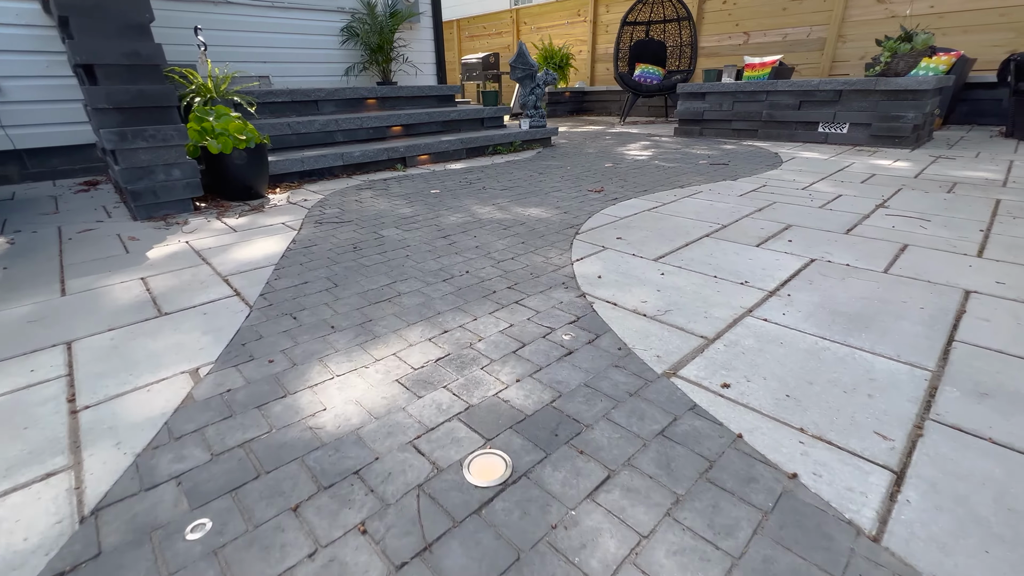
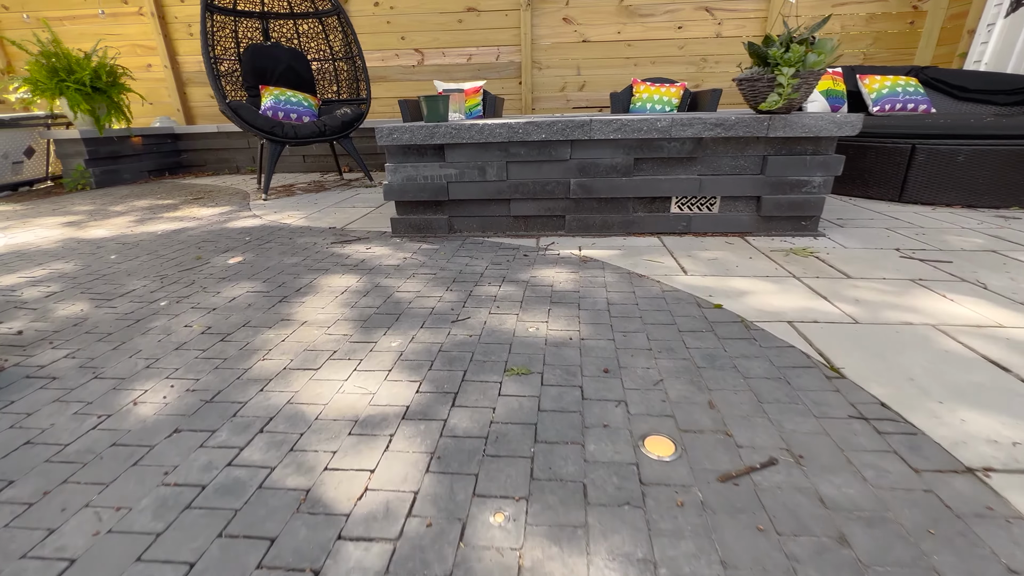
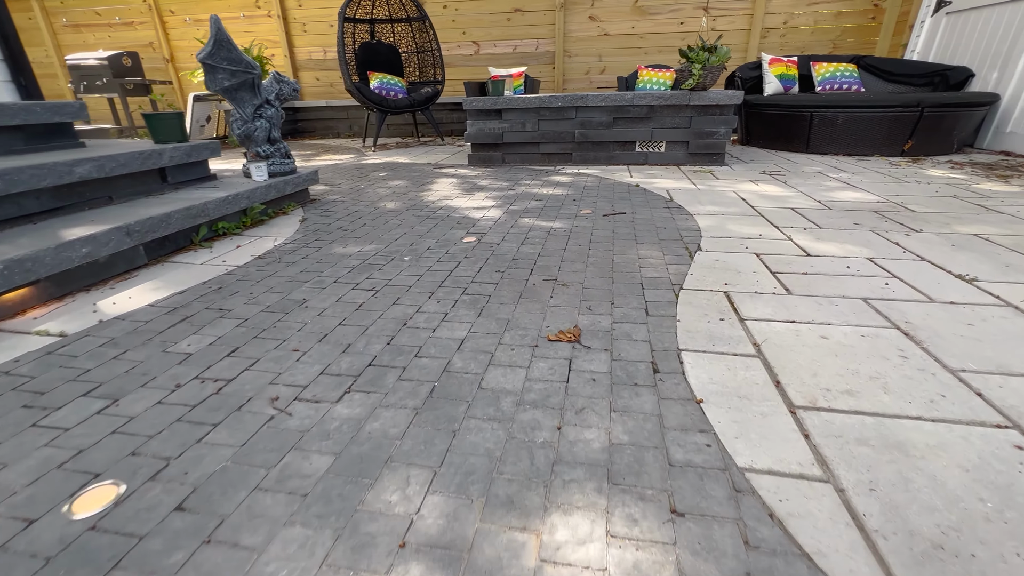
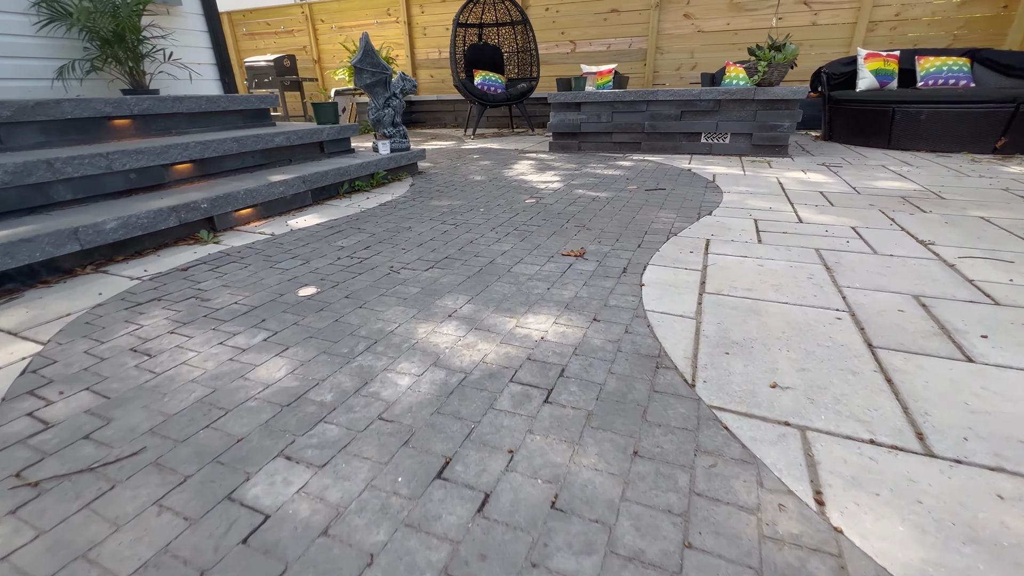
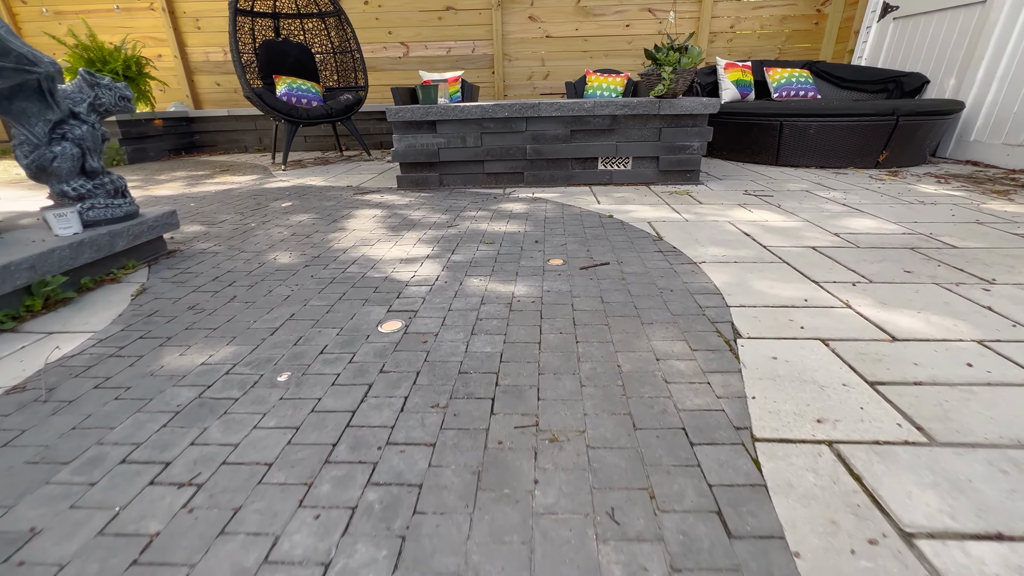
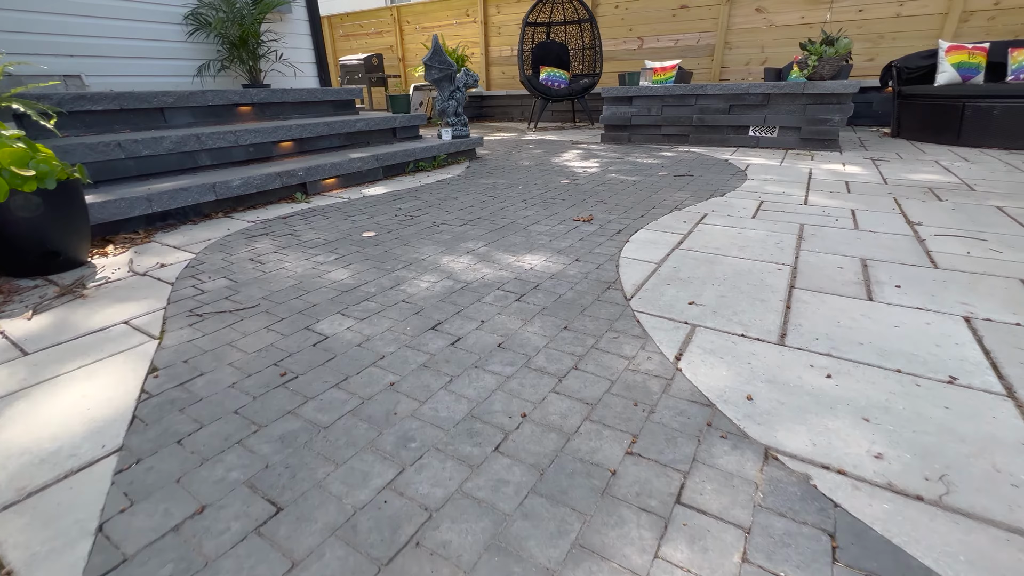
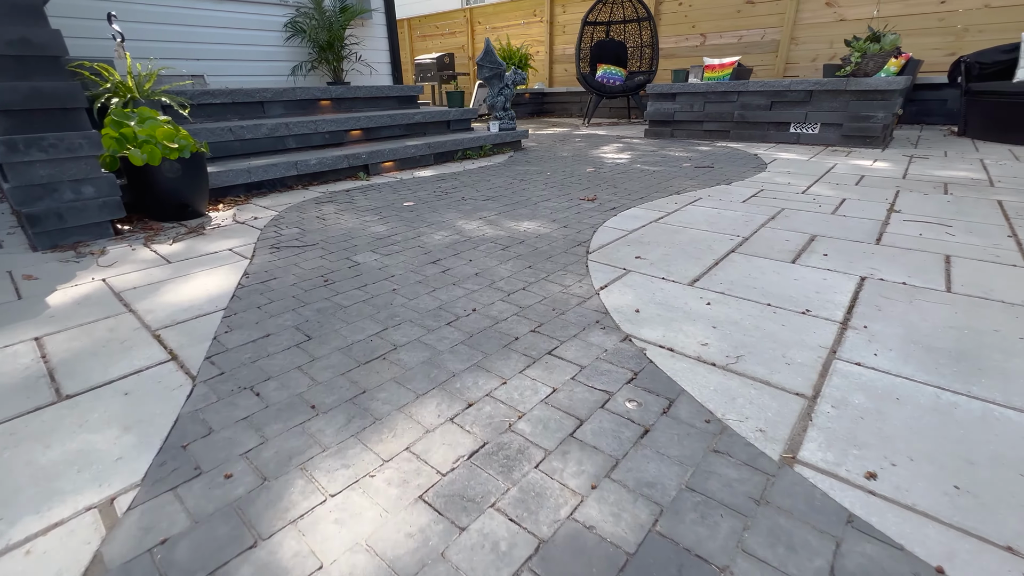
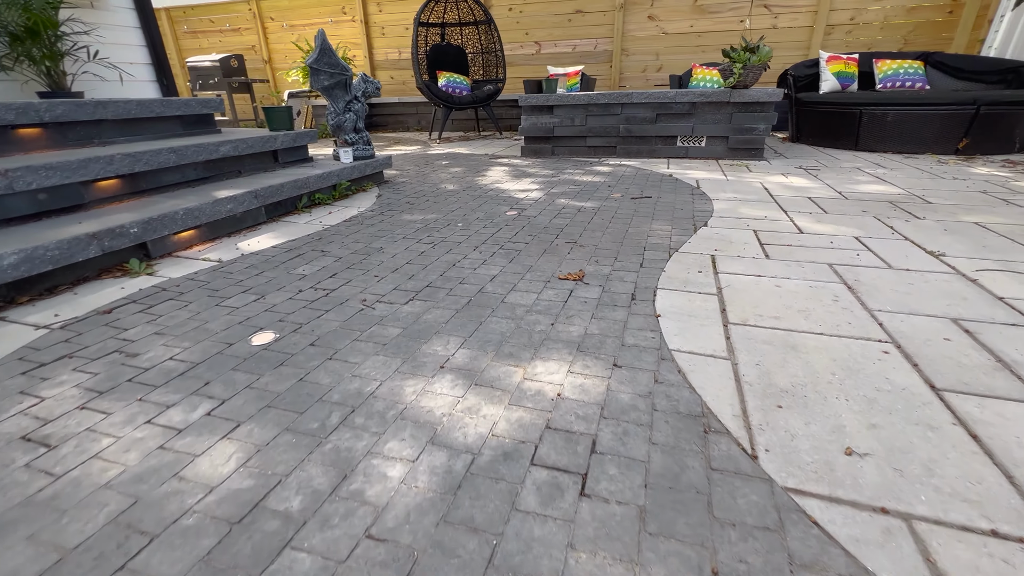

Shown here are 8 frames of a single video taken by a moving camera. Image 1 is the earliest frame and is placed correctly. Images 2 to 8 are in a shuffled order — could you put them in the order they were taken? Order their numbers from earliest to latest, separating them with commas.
7, 6, 4, 8, 3, 5, 2
